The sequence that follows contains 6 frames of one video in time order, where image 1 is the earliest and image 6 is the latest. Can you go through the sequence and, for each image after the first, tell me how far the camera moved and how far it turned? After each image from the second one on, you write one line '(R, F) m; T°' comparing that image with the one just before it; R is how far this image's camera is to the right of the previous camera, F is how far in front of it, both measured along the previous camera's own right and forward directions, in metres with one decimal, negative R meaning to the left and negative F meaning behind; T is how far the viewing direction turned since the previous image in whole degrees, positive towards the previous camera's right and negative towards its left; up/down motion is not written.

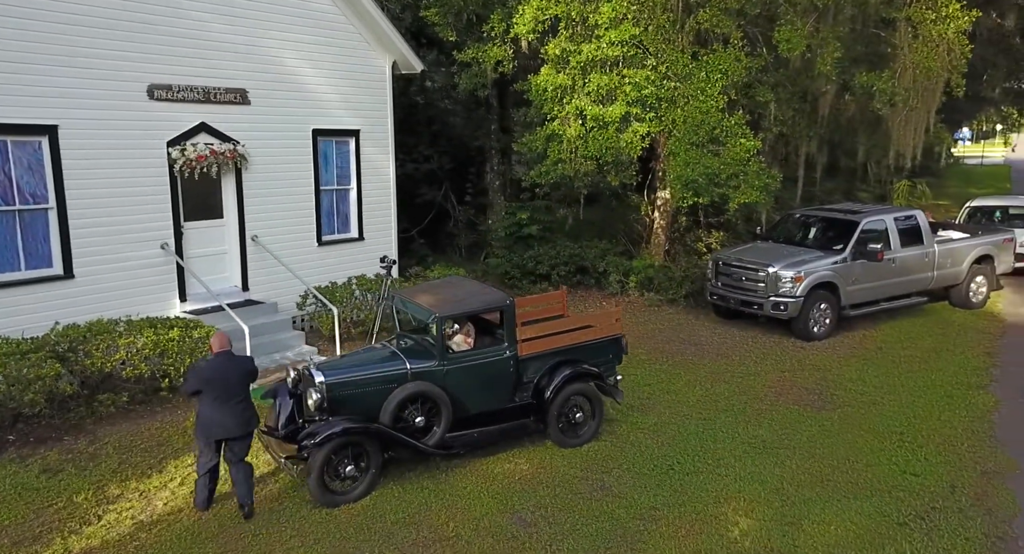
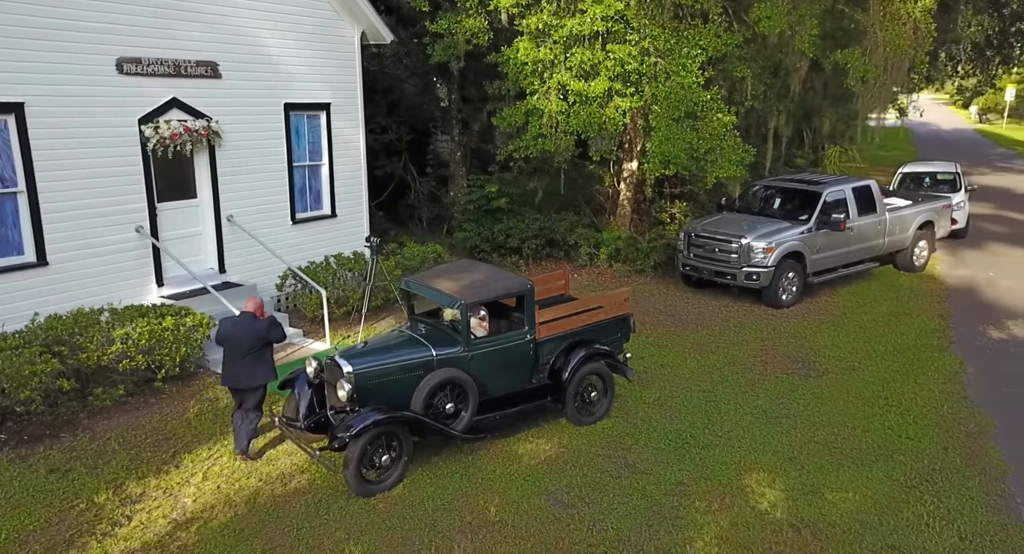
(-0.7, 0.0) m; +5°
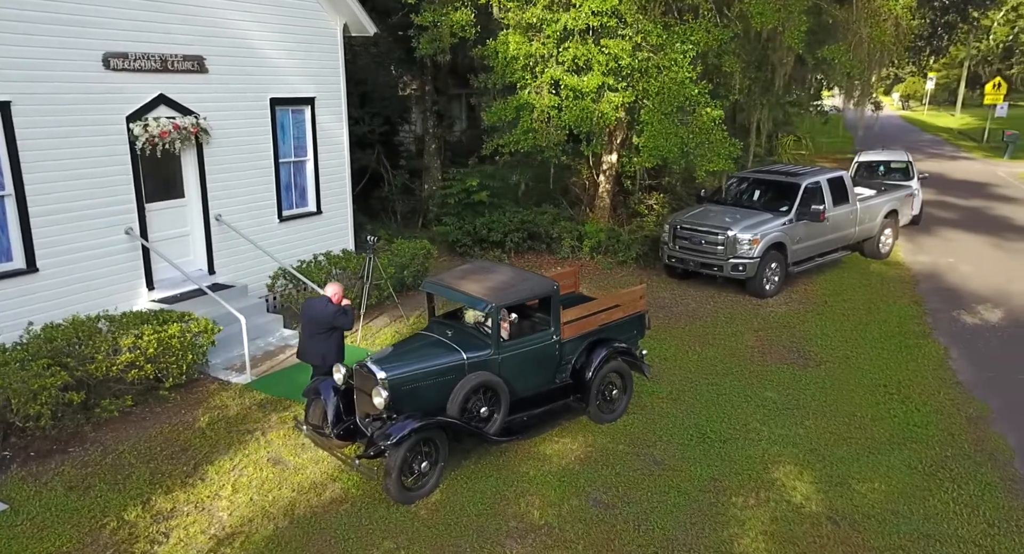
(-0.6, 0.0) m; +3°
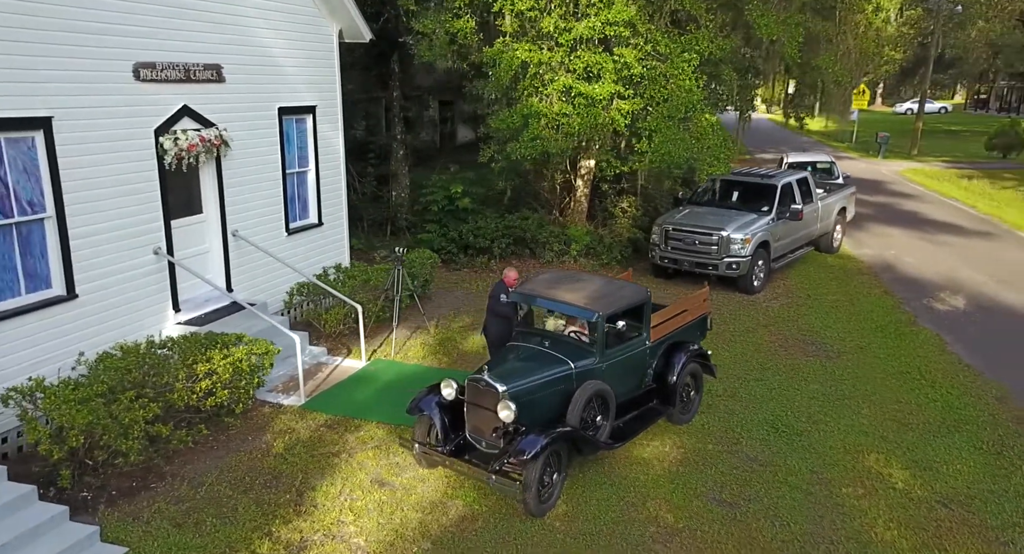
(-1.5, 0.0) m; +6°
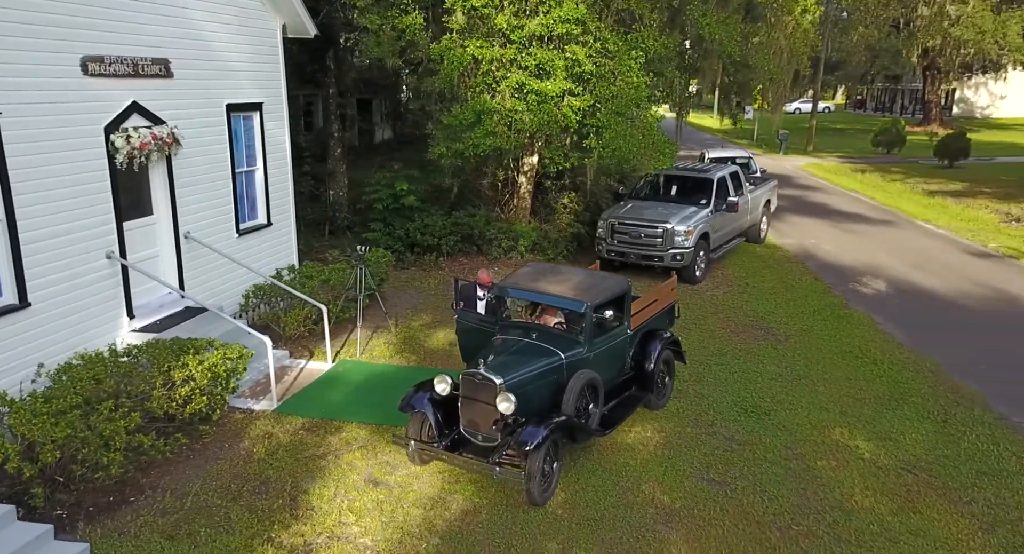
(-0.5, 0.0) m; +6°
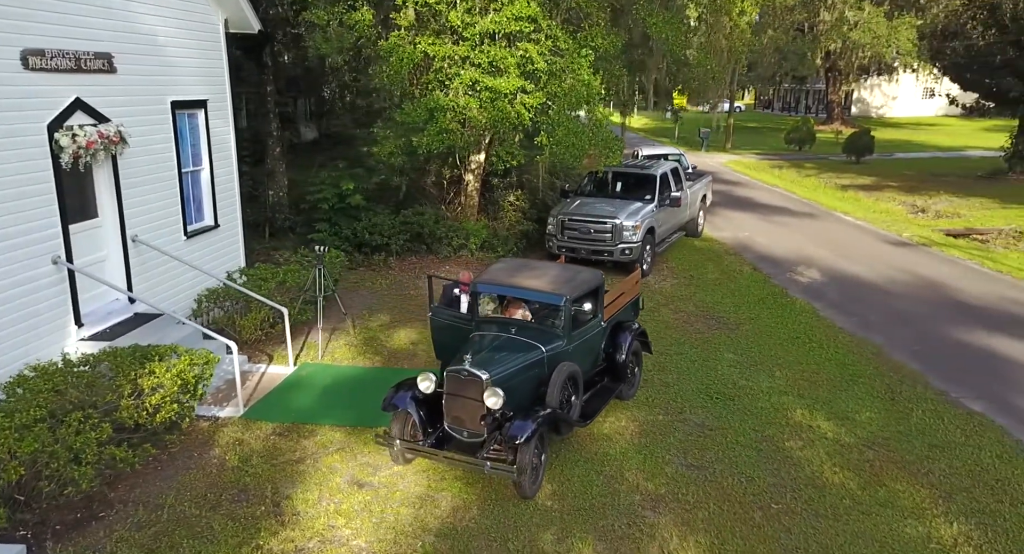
(-0.4, 0.0) m; +6°
